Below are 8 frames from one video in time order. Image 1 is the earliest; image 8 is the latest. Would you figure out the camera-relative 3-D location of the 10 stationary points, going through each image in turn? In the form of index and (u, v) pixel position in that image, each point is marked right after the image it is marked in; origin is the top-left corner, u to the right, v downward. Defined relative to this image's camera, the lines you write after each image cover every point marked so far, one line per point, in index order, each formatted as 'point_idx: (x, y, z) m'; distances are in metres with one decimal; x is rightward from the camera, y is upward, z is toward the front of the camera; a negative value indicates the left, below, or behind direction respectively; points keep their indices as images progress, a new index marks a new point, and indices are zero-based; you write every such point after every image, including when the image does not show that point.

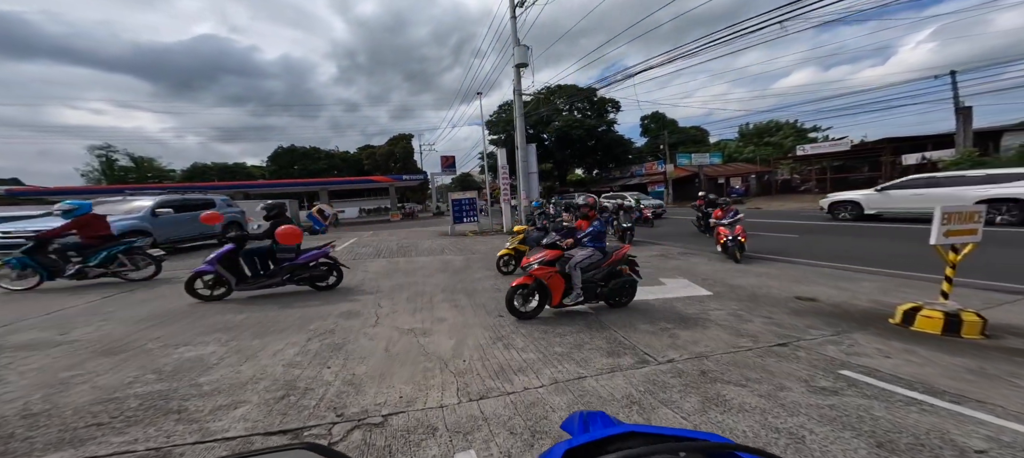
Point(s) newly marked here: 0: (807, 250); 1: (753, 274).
0: (+6.6, -0.3, +8.2) m
1: (+3.9, -0.7, +6.5) m
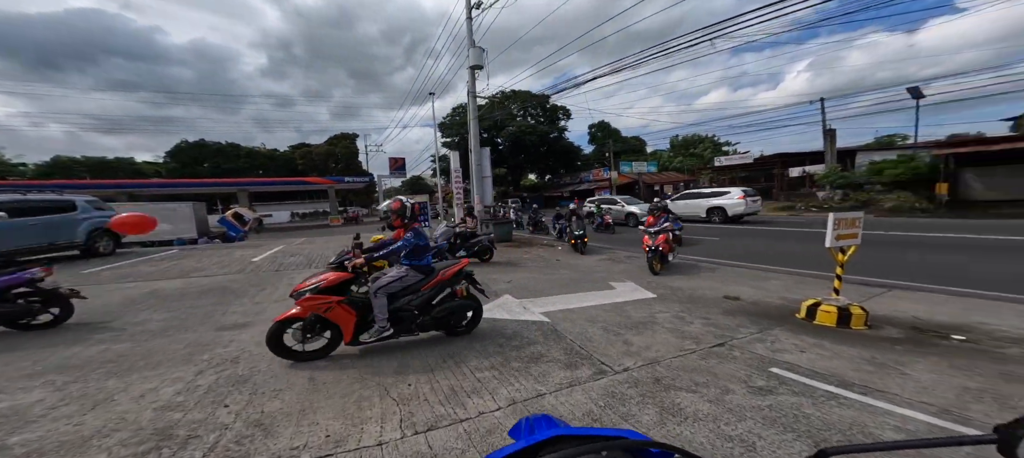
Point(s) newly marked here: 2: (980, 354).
0: (+5.5, -0.5, +8.9) m
1: (+3.0, -0.8, +6.8) m
2: (+4.1, -1.1, +3.4) m
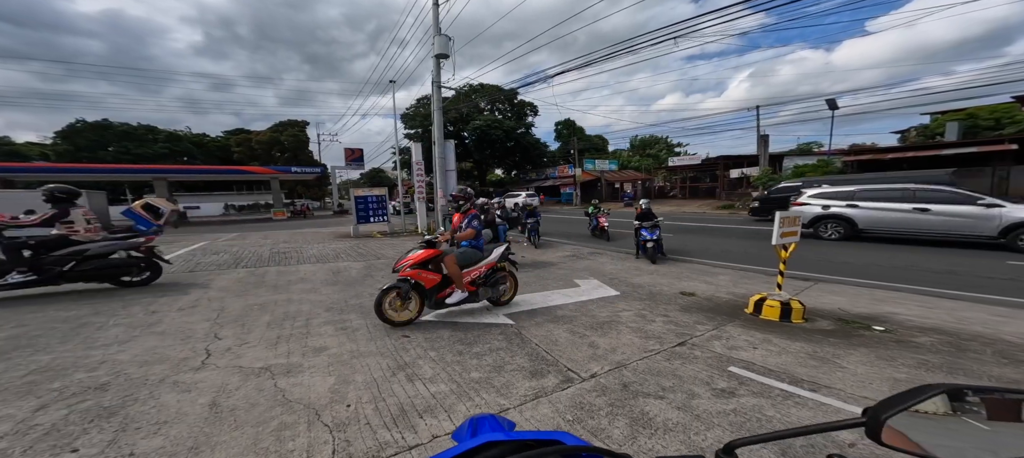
0: (+4.6, -0.4, +9.2) m
1: (+2.3, -0.8, +6.9) m
2: (+3.8, -1.1, +3.6) m
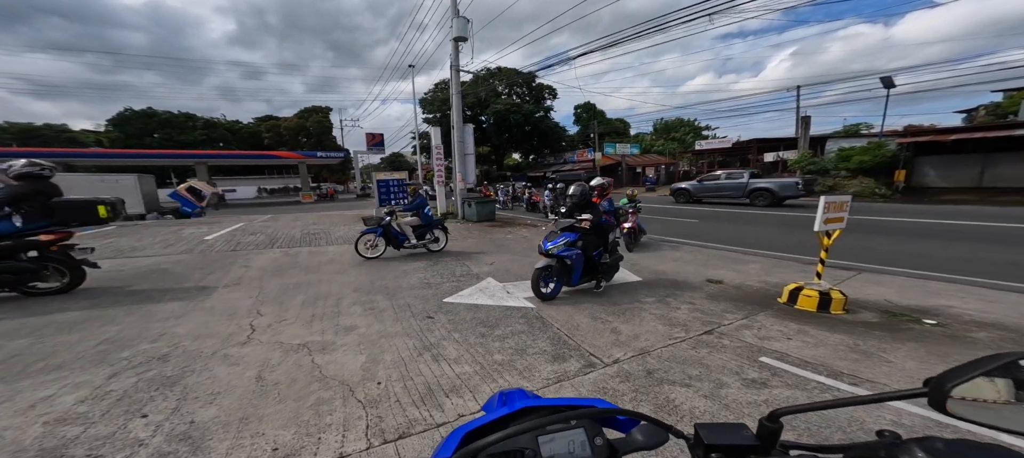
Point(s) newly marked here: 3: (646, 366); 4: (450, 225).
0: (+5.1, -0.1, +8.9) m
1: (+2.7, -0.5, +6.7) m
2: (+4.0, -1.0, +3.3) m
3: (+1.1, -1.1, +3.0) m
4: (-2.1, +0.1, +12.4) m
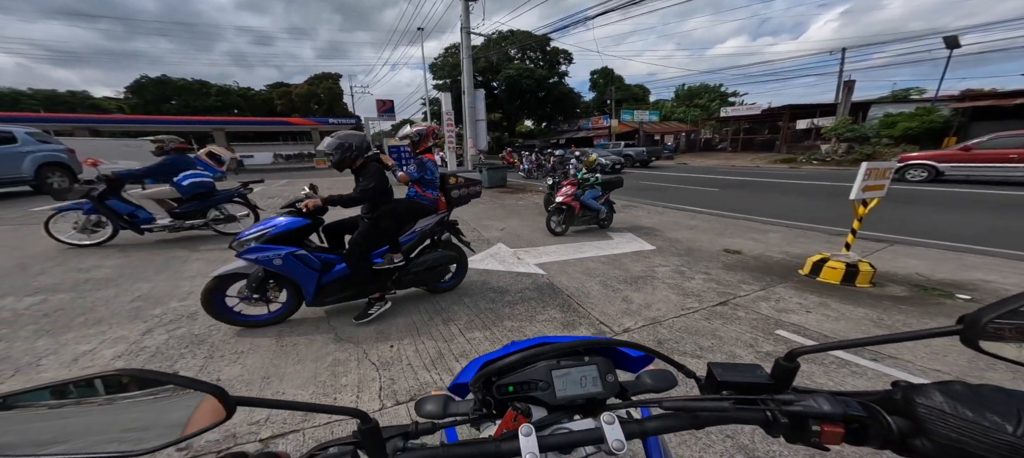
0: (+5.3, +0.6, +8.6) m
1: (+2.9, +0.1, +6.6) m
2: (+4.1, -0.7, +3.2) m
3: (+1.1, -0.8, +2.9) m
4: (-1.7, +1.2, +12.3) m
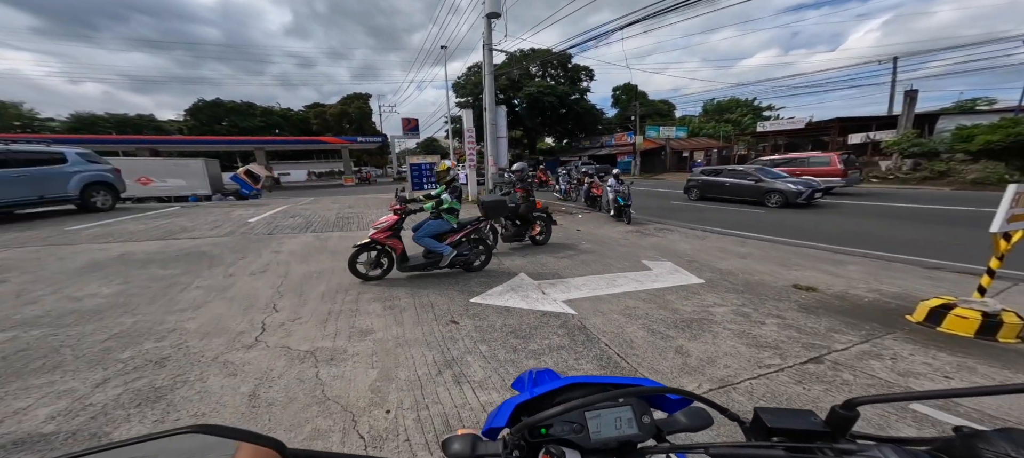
0: (+5.8, +0.1, +7.8) m
1: (+3.3, -0.4, +5.8) m
2: (+4.3, -1.0, +2.3) m
3: (+1.3, -1.1, +2.2) m
4: (-1.0, +0.6, +11.8) m
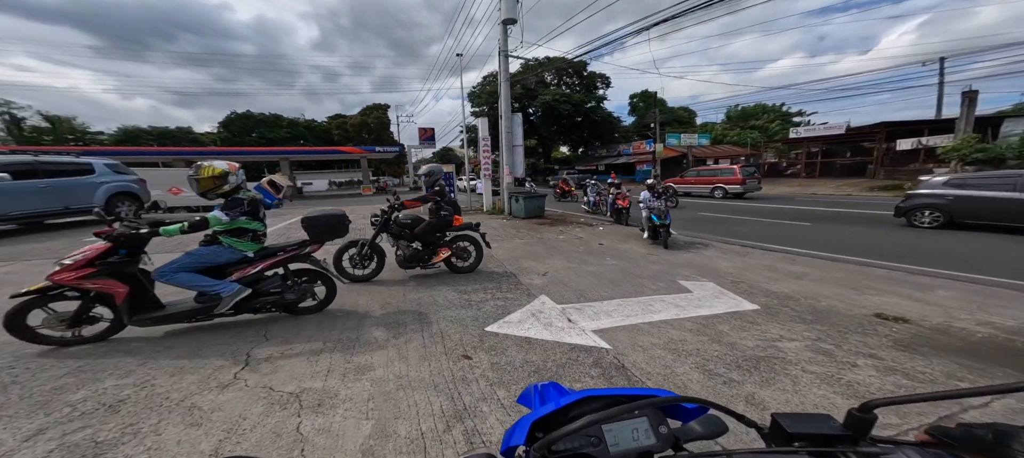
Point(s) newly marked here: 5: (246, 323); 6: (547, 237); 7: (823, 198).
0: (+6.2, -0.2, +7.0) m
1: (+3.6, -0.6, +5.2) m
2: (+4.4, -1.2, +1.7) m
3: (+1.5, -1.2, +1.7) m
4: (-0.5, +0.2, +11.4) m
5: (-2.8, -1.0, +4.0) m
6: (+0.8, -0.2, +8.9) m
7: (+12.6, +1.3, +15.5) m
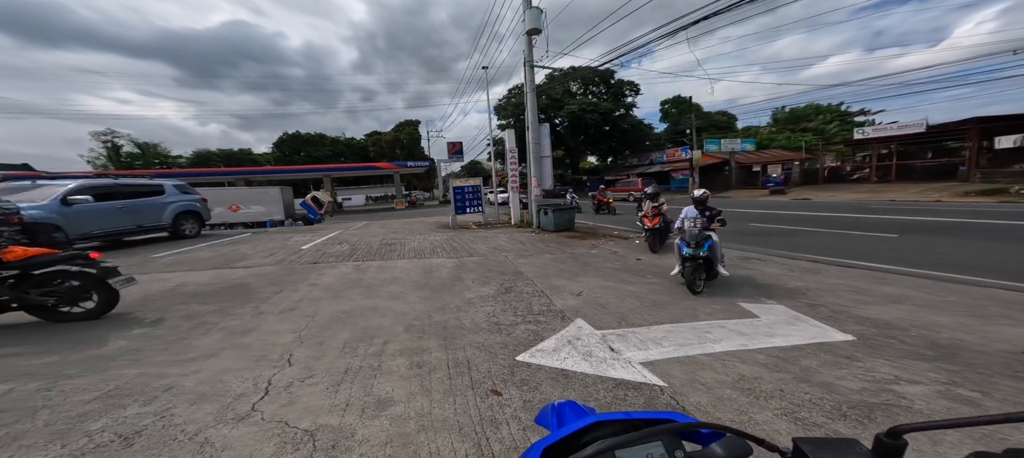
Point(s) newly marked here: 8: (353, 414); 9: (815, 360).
0: (+6.7, -0.4, +6.0) m
1: (+4.0, -0.8, +4.4) m
2: (+4.5, -1.2, +0.8) m
3: (+1.6, -1.3, +1.1) m
4: (+0.5, -0.2, +10.9) m
5: (-2.5, -1.2, +3.8) m
6: (+1.6, -0.5, +8.3) m
7: (+13.9, +0.9, +13.9) m
8: (-1.1, -1.3, +2.6) m
9: (+2.4, -1.1, +3.0) m
